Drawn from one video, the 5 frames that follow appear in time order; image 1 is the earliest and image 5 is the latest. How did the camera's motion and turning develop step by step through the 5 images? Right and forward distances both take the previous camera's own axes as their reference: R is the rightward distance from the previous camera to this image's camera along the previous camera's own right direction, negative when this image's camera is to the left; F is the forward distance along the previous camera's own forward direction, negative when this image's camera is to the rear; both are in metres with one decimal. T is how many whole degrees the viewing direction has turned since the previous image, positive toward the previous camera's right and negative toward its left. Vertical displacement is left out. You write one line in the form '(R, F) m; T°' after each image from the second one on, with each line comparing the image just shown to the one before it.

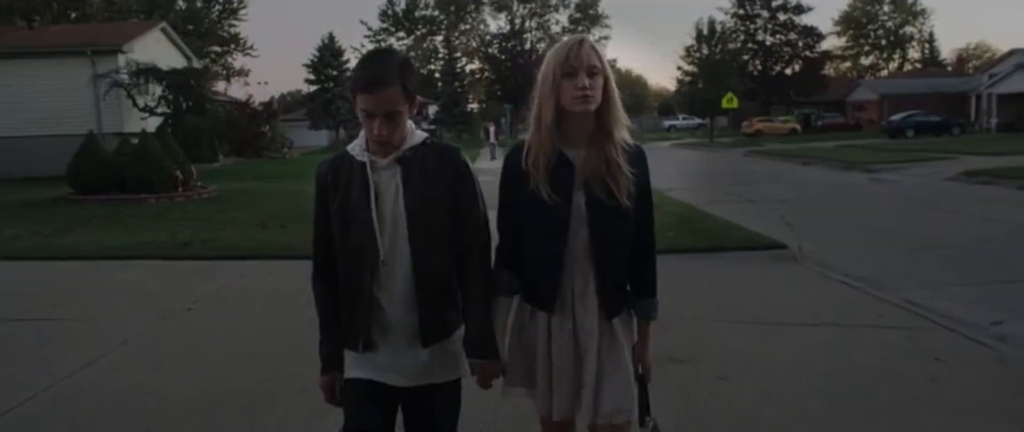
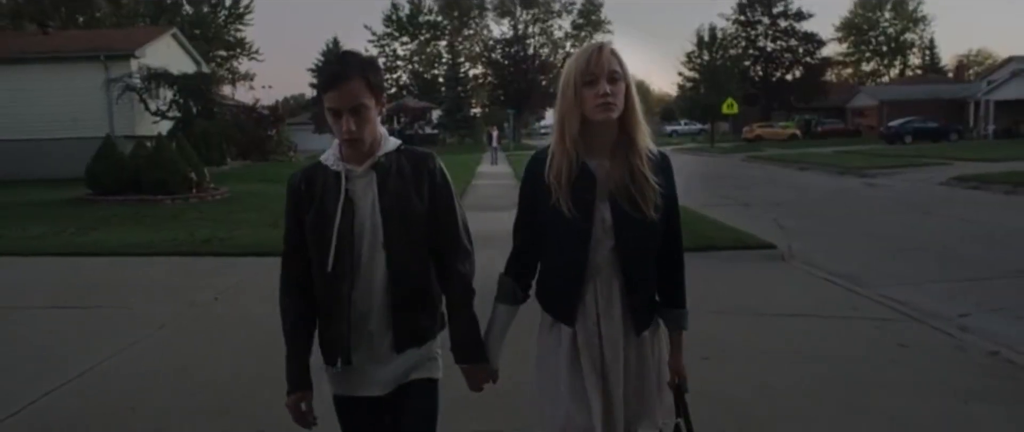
(0.0, -0.6) m; 0°
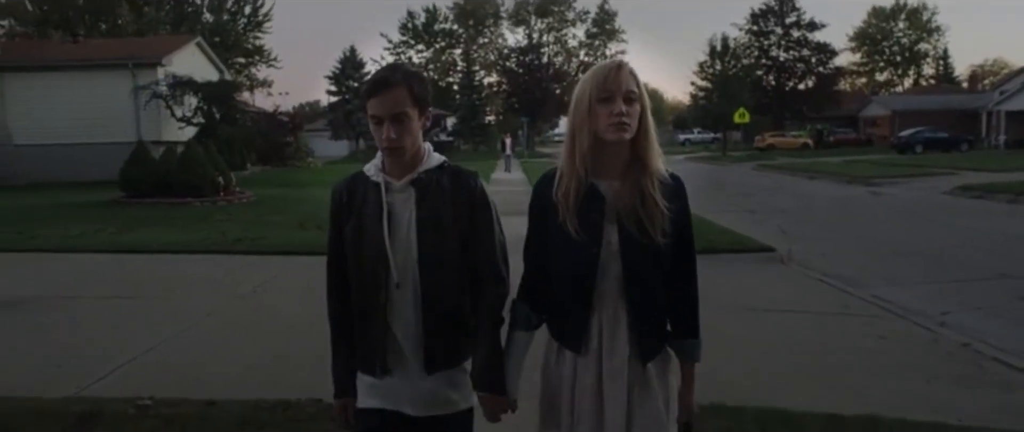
(0.0, -0.7) m; -1°
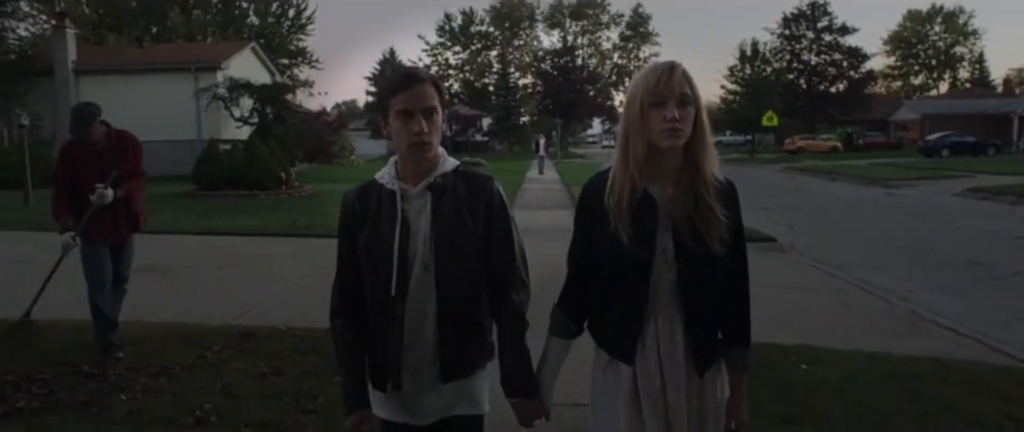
(0.0, -1.8) m; -2°
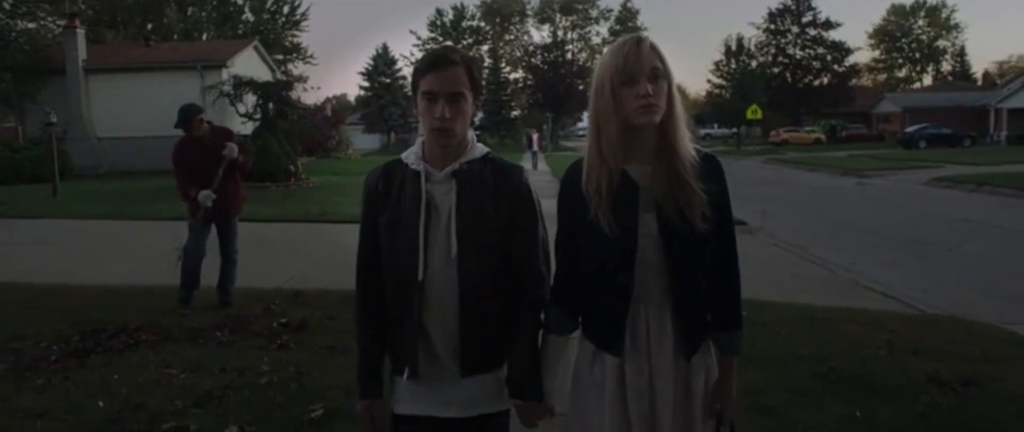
(-0.1, -1.5) m; +1°
